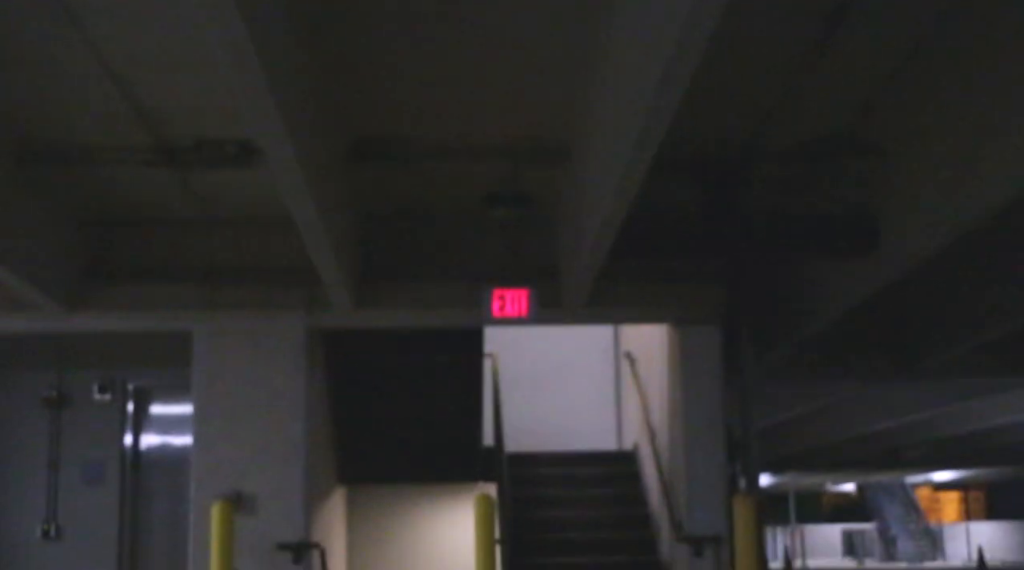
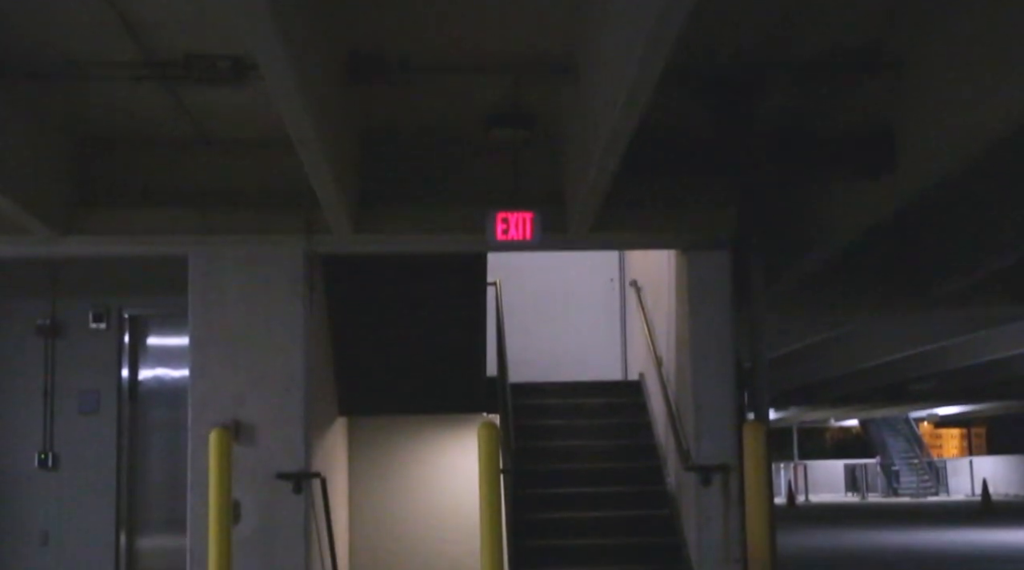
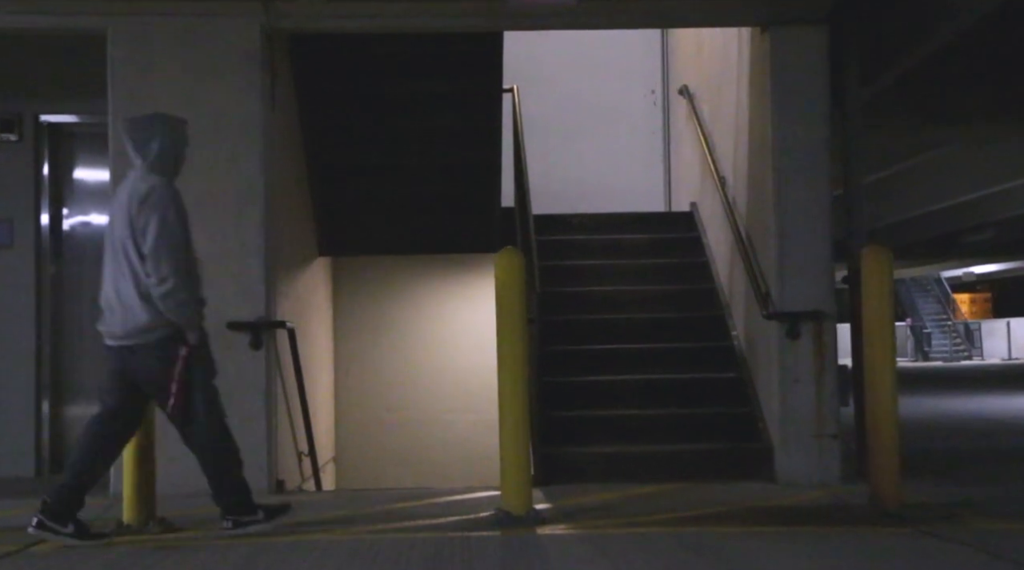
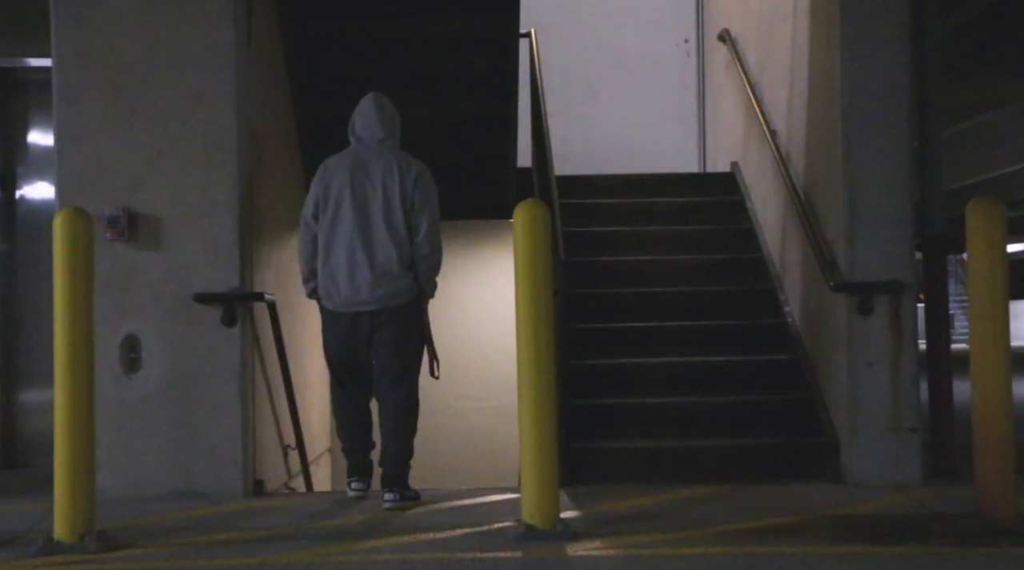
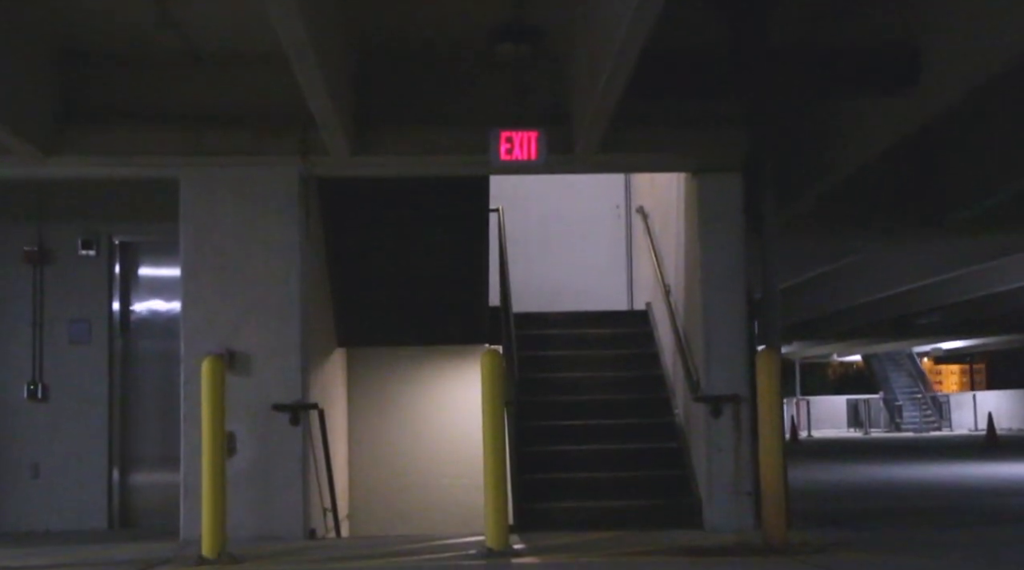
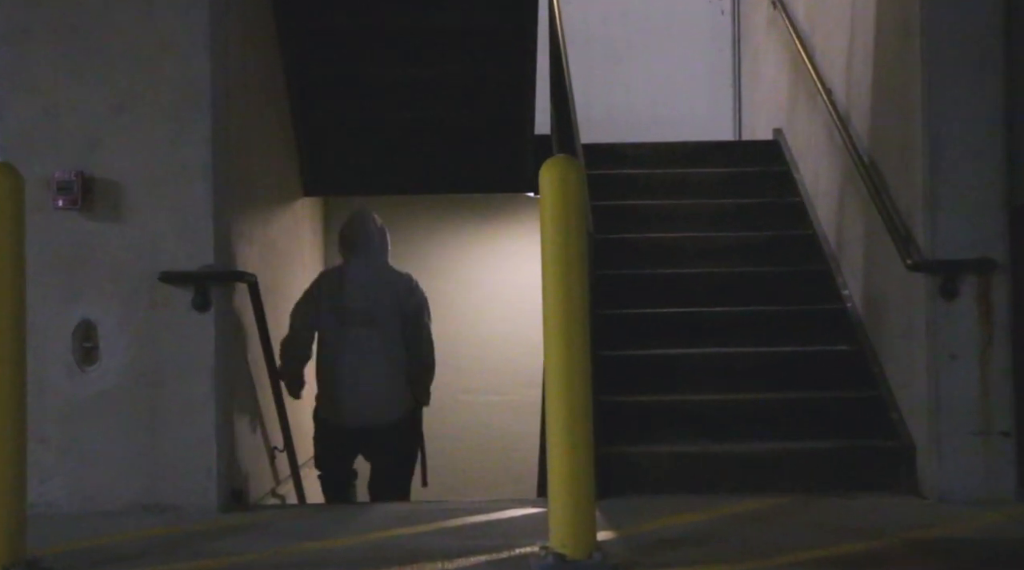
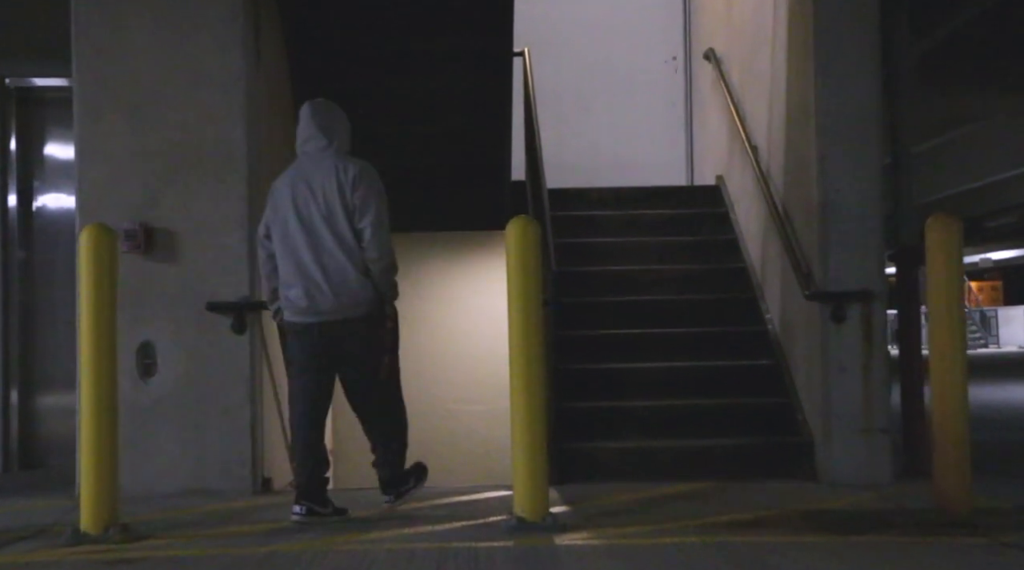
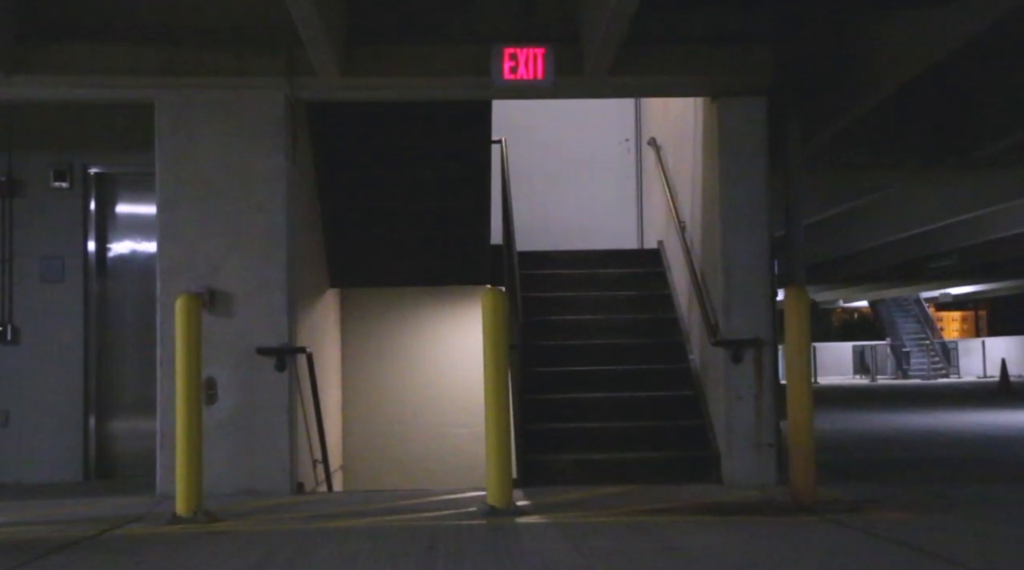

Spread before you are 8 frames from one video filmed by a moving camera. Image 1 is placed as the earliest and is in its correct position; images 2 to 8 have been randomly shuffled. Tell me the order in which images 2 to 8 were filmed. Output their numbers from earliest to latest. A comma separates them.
2, 5, 8, 3, 7, 4, 6
